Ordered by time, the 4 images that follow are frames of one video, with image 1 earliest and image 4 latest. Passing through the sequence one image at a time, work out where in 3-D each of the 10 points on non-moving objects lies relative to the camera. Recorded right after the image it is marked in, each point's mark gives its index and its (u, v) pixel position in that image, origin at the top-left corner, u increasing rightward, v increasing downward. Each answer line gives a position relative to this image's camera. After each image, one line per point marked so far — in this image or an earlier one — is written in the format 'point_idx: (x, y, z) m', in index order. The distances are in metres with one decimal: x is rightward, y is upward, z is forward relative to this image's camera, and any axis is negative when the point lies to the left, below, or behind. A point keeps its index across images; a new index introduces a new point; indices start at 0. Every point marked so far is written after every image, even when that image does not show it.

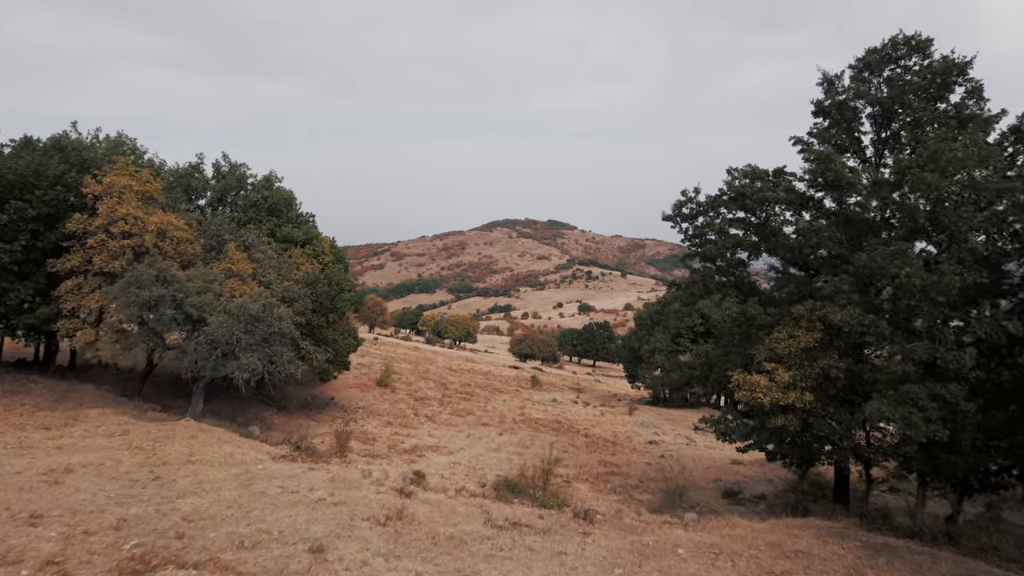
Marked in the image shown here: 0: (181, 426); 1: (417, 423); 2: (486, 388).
0: (-4.3, -1.8, +6.3) m
1: (-2.0, -2.8, +10.3) m
2: (-0.9, -3.4, +16.4) m
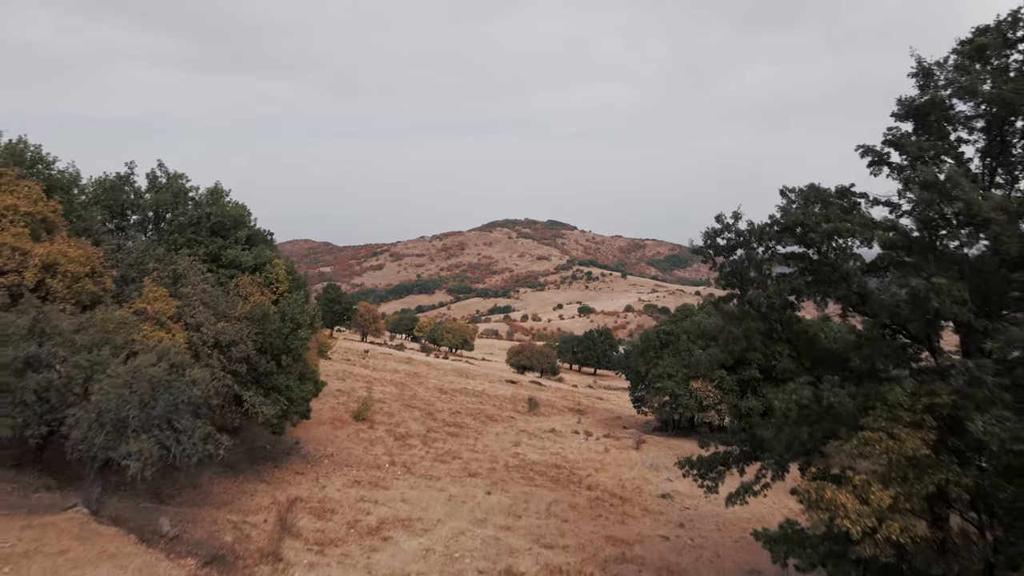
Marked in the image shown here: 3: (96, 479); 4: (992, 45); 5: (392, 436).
0: (-4.4, -2.3, +4.8) m
1: (-2.2, -3.4, +8.8) m
2: (-1.1, -4.0, +14.8) m
3: (-4.5, -2.1, +5.4) m
4: (+4.1, +2.1, +4.2) m
5: (-2.9, -3.5, +11.6) m
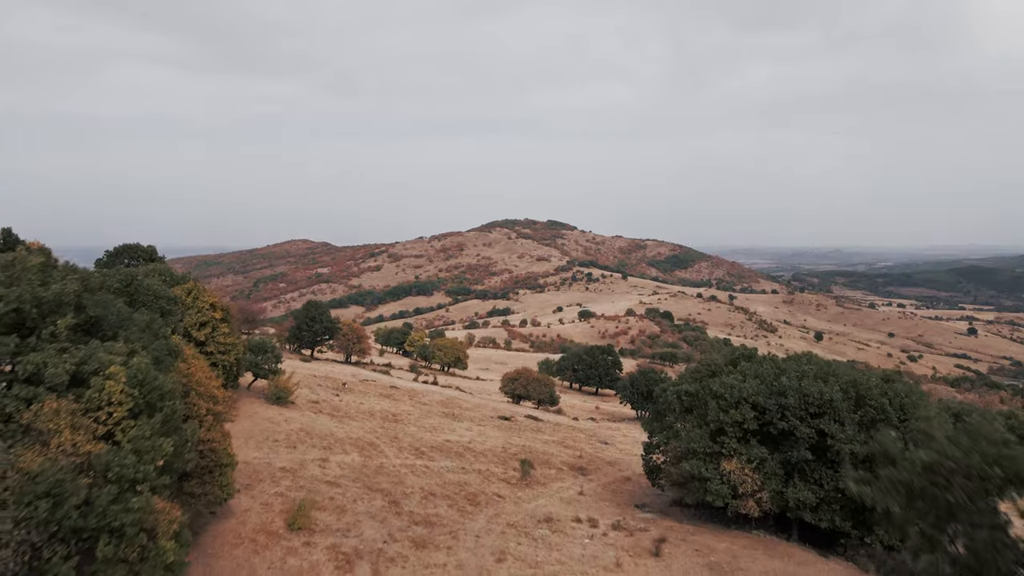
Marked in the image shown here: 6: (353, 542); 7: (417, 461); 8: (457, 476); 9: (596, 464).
0: (-4.8, -3.6, +1.8) m
1: (-2.5, -4.7, +5.9) m
2: (-1.4, -5.3, +11.9) m
3: (-4.8, -3.4, +2.4) m
4: (+3.8, +0.8, +1.3) m
5: (-3.2, -4.8, +8.7) m
6: (-3.0, -4.9, +9.5) m
7: (-2.8, -5.1, +14.6) m
8: (-1.6, -5.4, +14.1) m
9: (+3.1, -6.5, +18.2) m
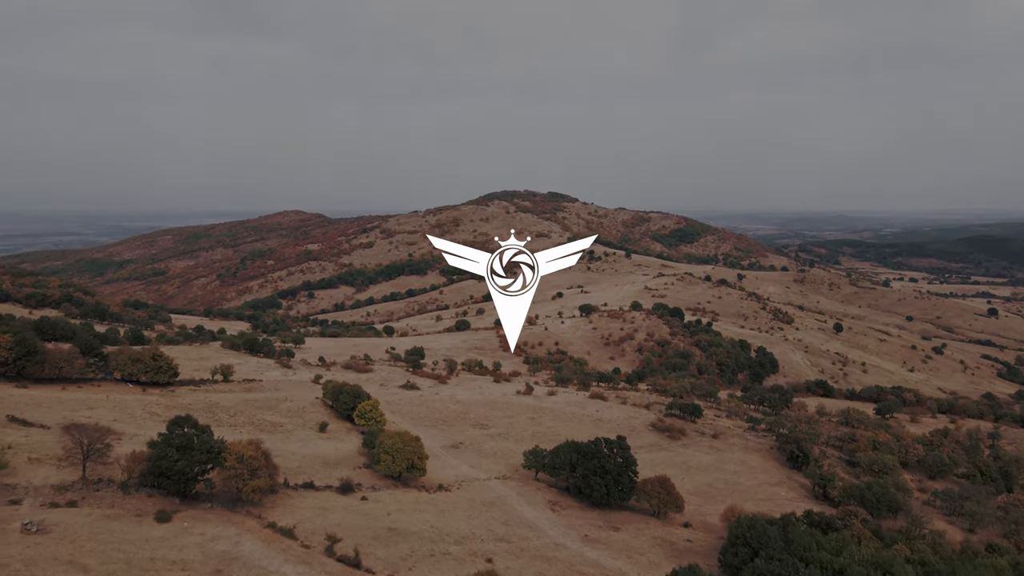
0: (-6.5, -11.6, -10.1) m
1: (-4.2, -12.3, -6.0) m
2: (-3.1, -12.5, +0.1) m
3: (-6.6, -11.3, -9.5) m
4: (+2.1, -7.2, -11.0) m
5: (-4.9, -12.3, -3.2) m
6: (-4.7, -12.2, -2.3) m
7: (-4.5, -12.1, +2.8) m
8: (-3.3, -12.4, +2.3) m
9: (+1.5, -13.2, +6.5) m
